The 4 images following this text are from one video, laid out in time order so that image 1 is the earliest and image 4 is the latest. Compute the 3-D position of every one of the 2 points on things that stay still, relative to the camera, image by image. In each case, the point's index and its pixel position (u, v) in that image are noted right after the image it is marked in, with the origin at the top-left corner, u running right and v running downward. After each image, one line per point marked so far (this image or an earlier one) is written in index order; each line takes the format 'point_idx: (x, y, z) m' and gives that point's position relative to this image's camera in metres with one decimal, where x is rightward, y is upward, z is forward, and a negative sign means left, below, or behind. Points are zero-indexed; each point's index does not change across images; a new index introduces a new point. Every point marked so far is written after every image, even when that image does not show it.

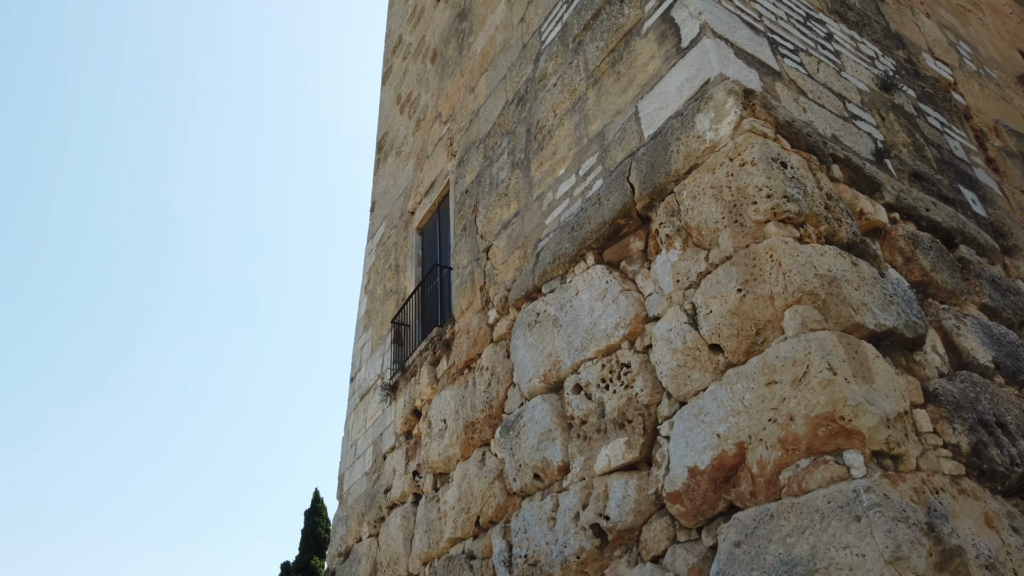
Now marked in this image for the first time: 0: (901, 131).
0: (+2.0, +0.8, +3.9) m
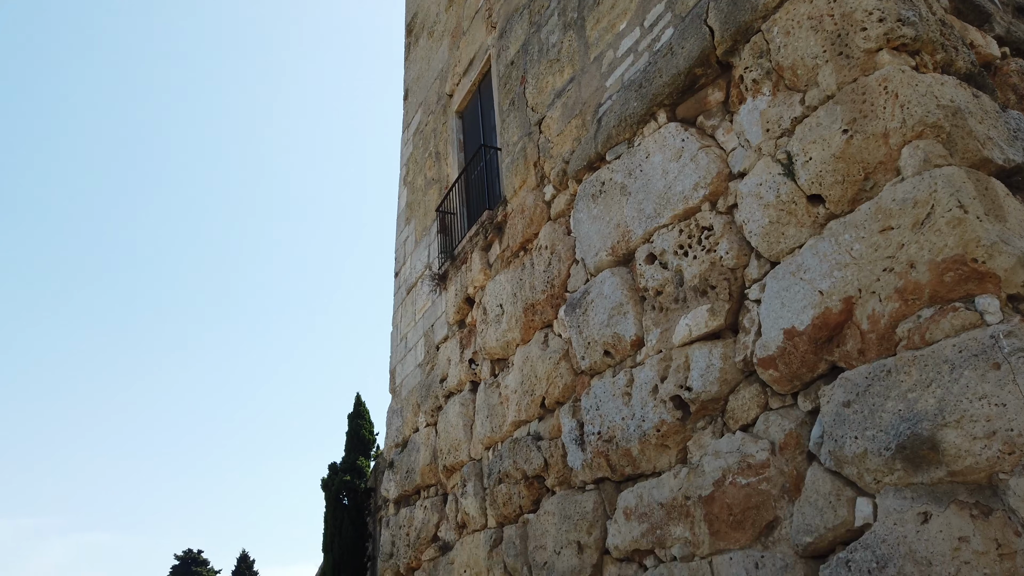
0: (+2.3, +1.5, +3.5) m
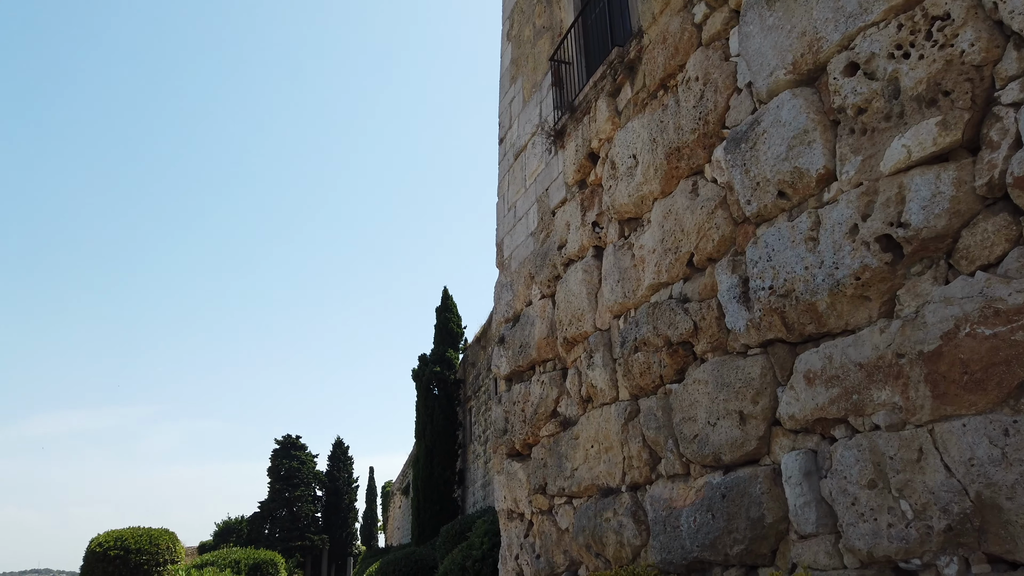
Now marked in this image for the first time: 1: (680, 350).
0: (+2.9, +2.2, +2.5) m
1: (+0.7, -0.3, +3.2) m
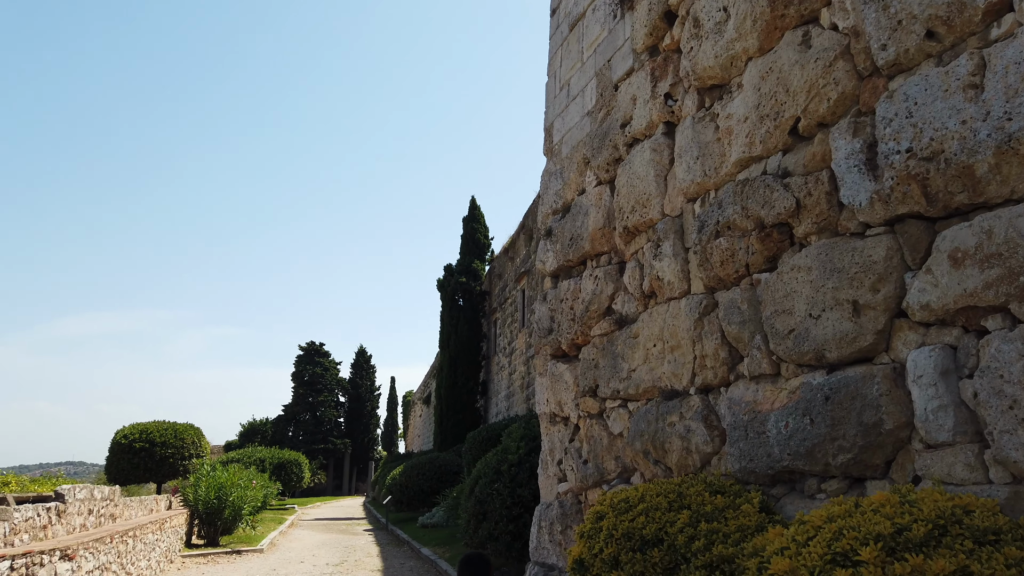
0: (+3.2, +2.5, +1.7) m
1: (+1.0, +0.2, +2.8) m
